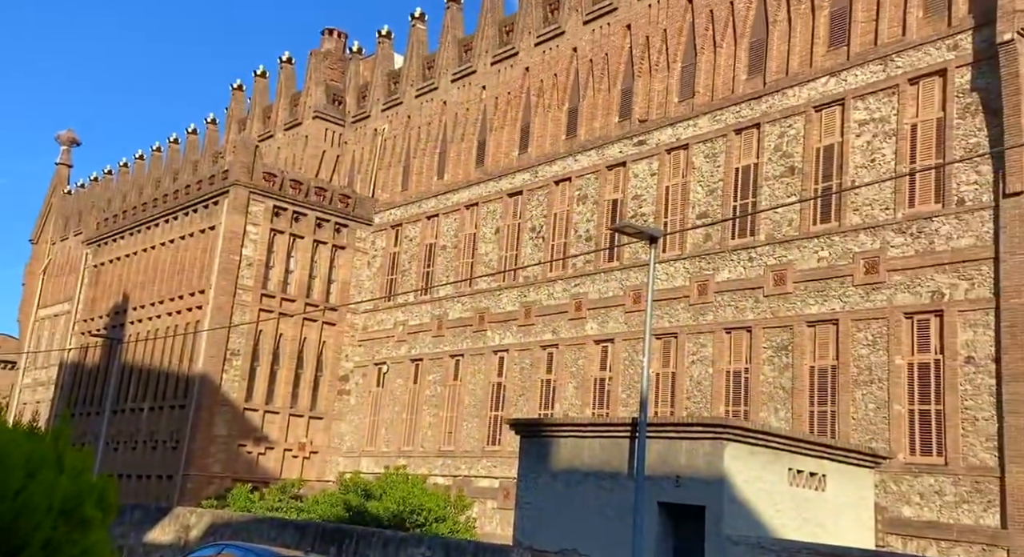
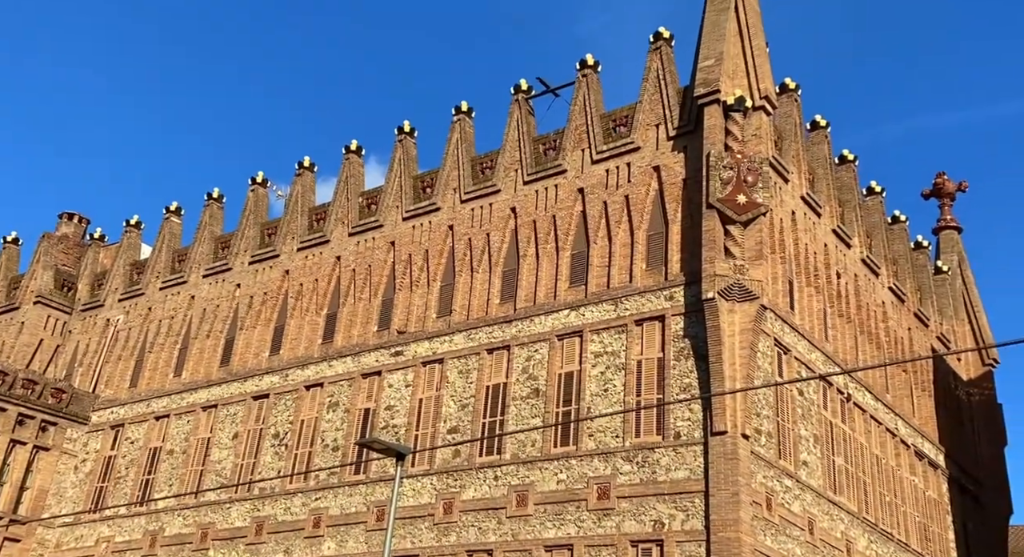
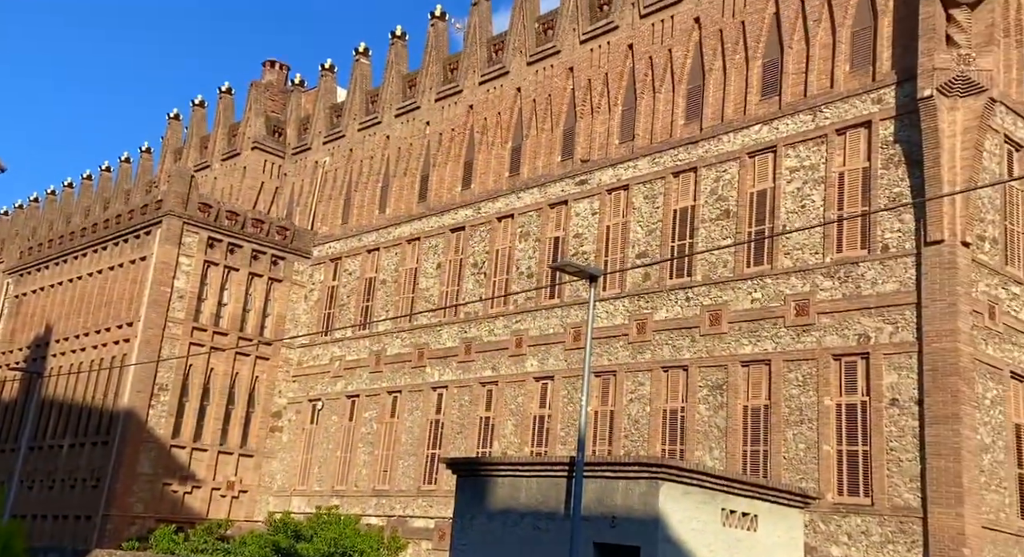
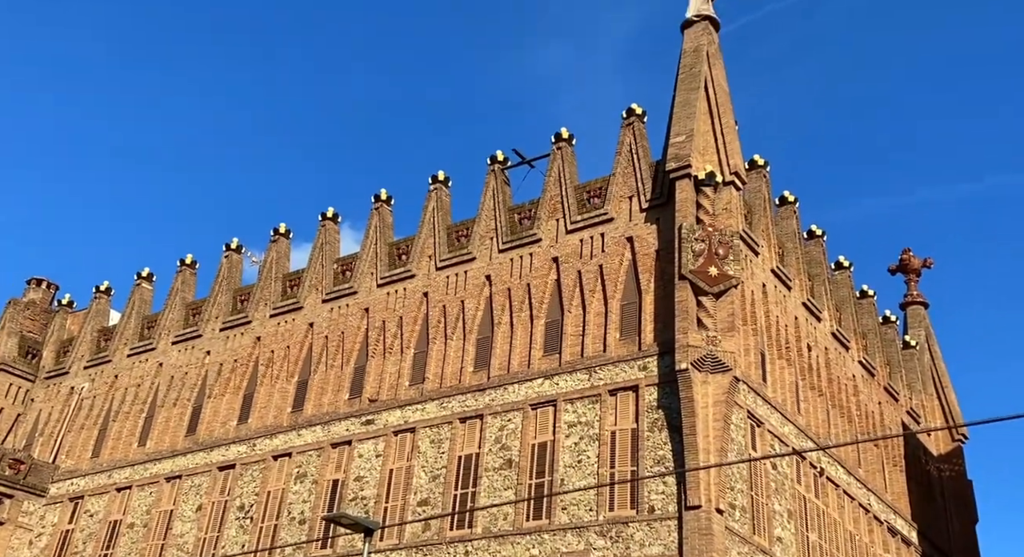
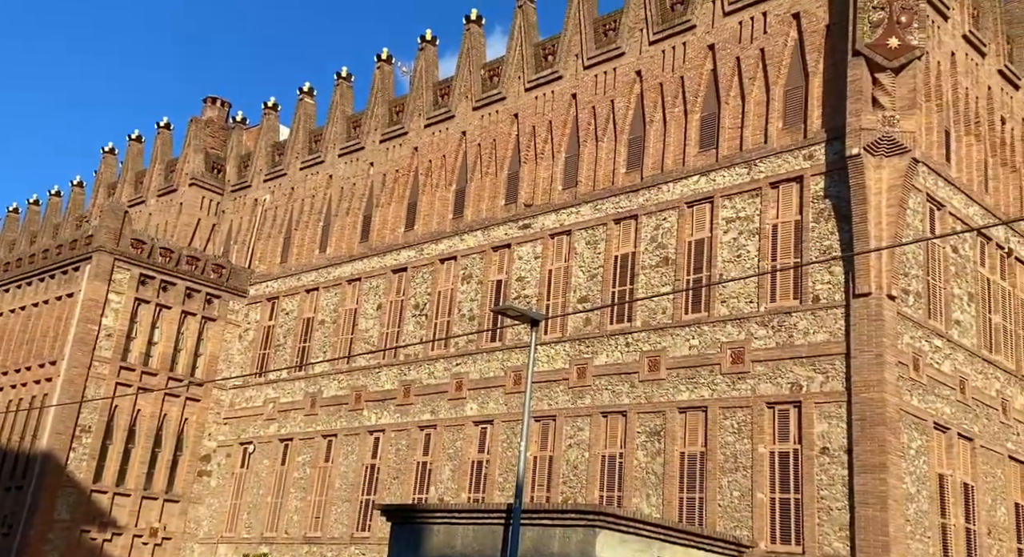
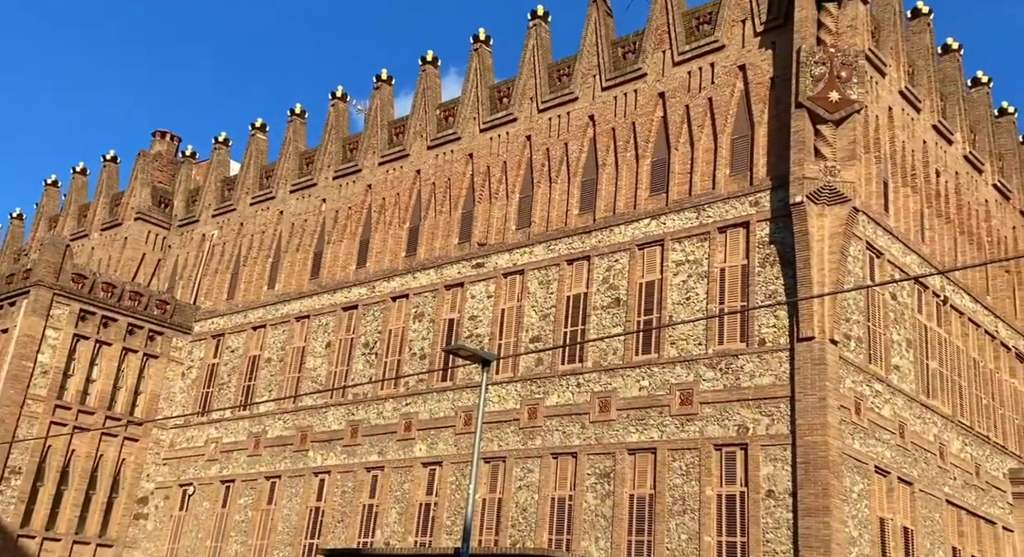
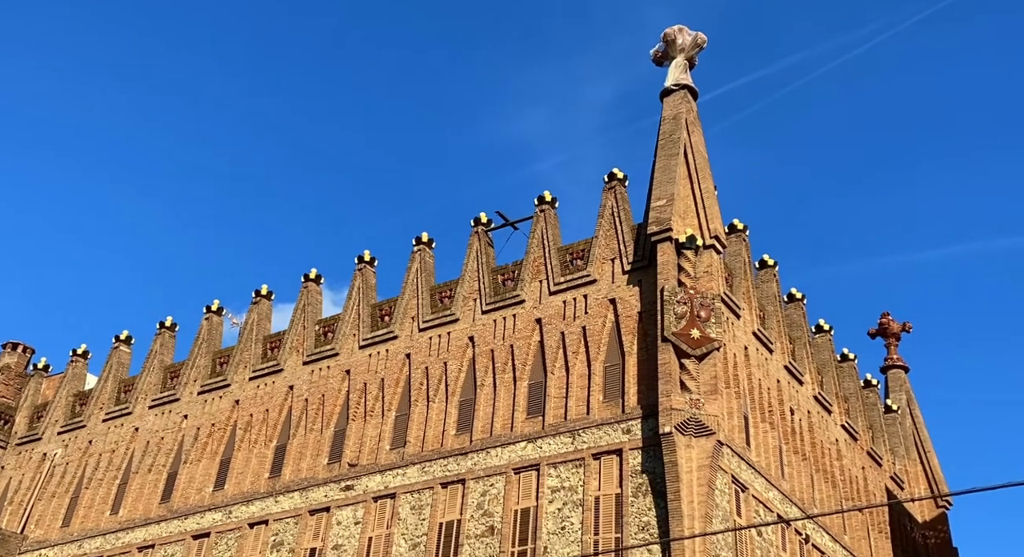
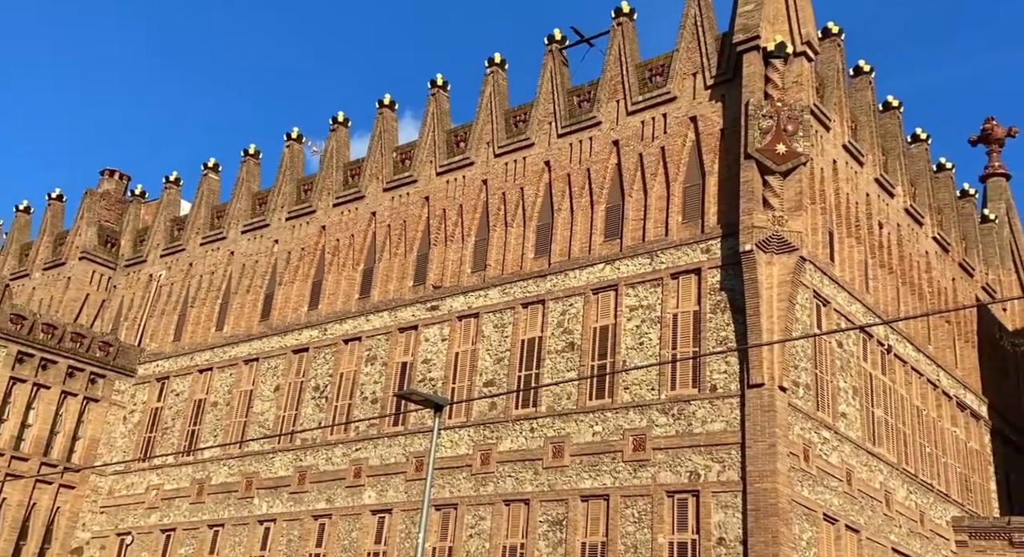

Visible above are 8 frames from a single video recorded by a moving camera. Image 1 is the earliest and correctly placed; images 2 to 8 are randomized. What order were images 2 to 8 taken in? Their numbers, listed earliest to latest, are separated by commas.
3, 5, 6, 8, 2, 4, 7
